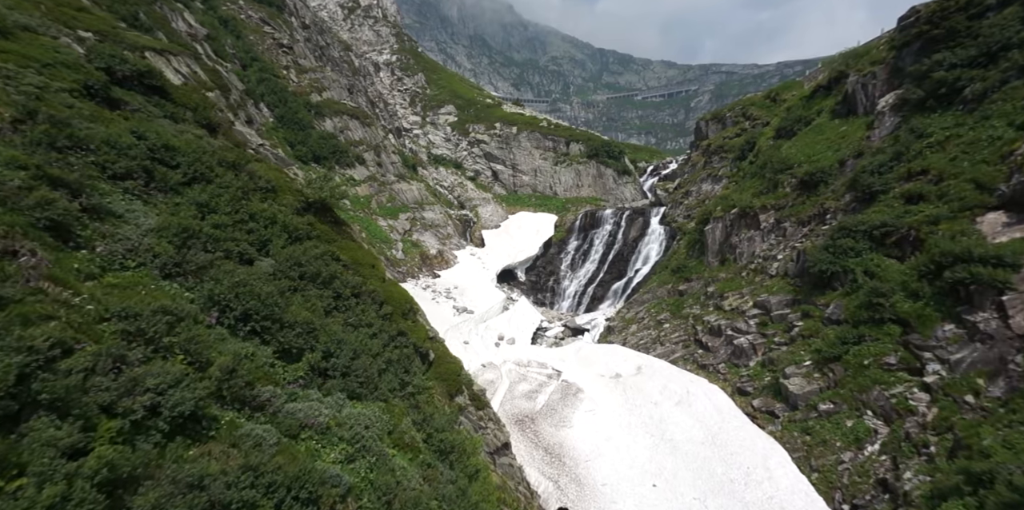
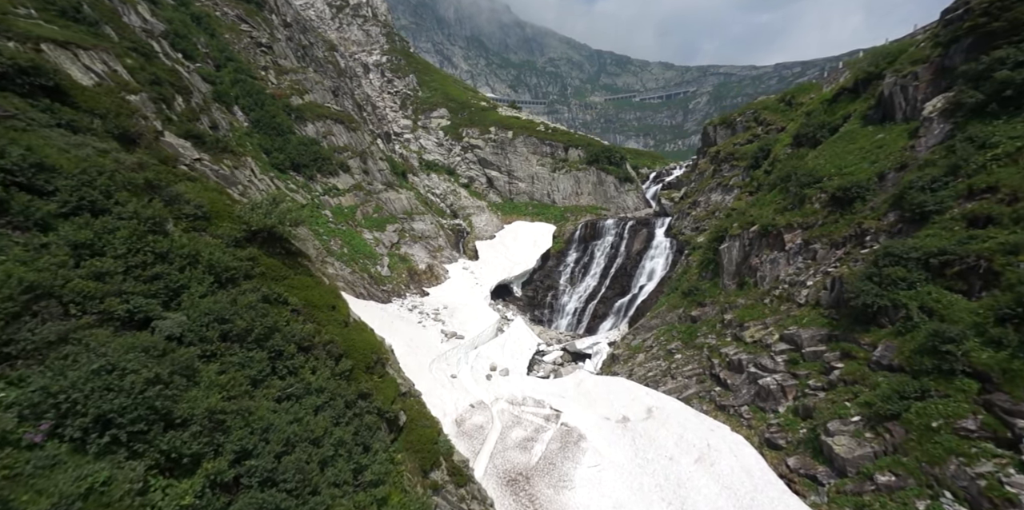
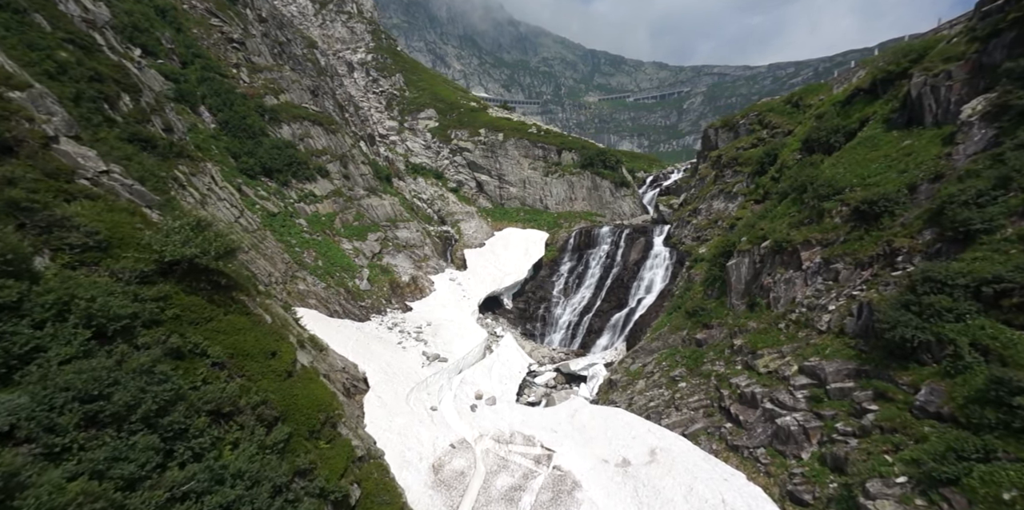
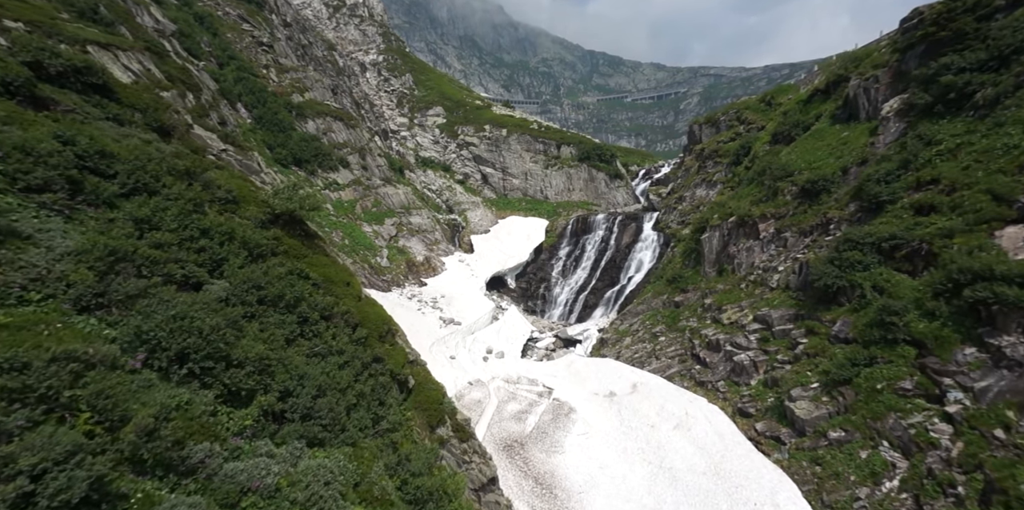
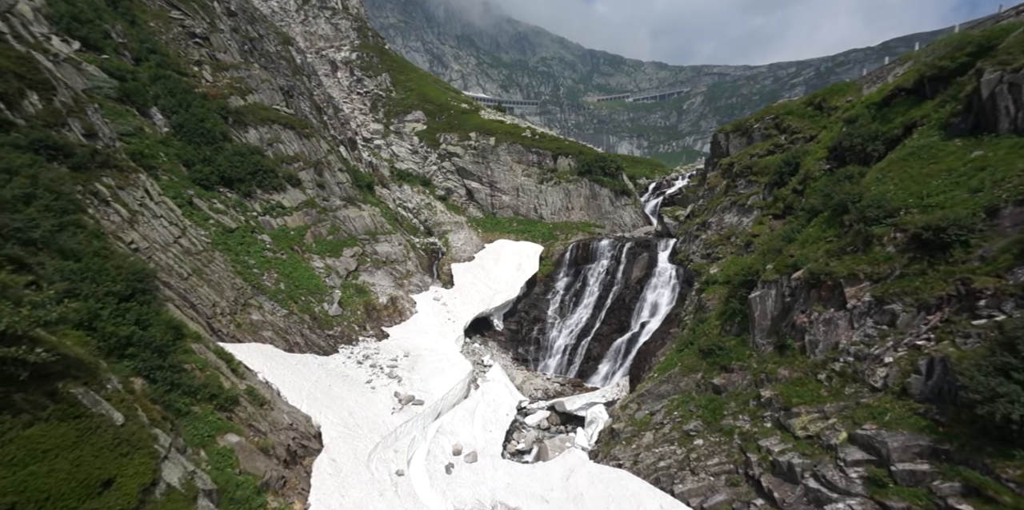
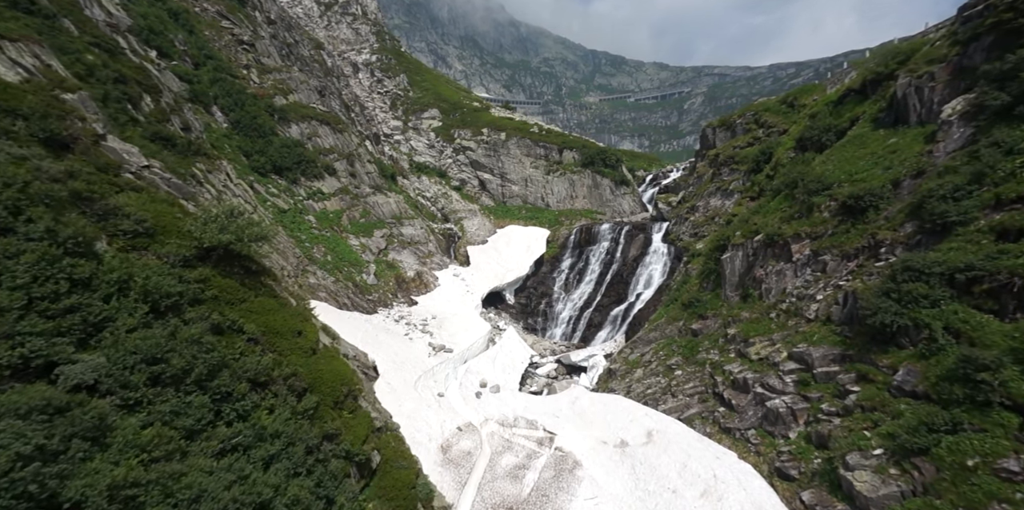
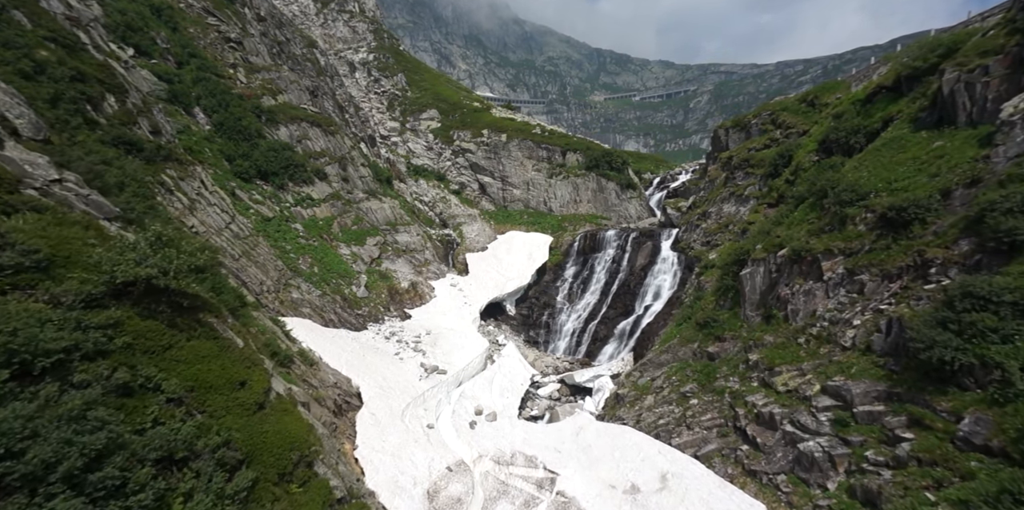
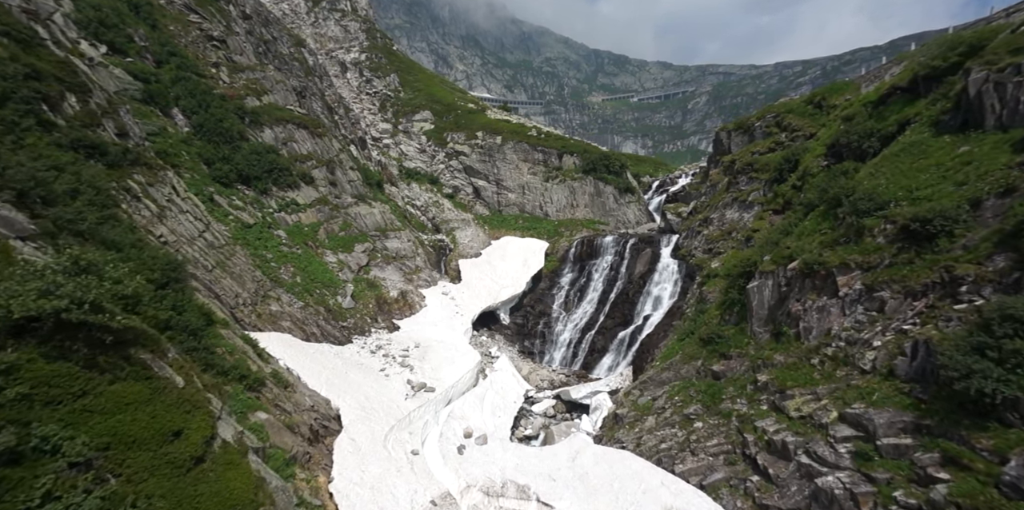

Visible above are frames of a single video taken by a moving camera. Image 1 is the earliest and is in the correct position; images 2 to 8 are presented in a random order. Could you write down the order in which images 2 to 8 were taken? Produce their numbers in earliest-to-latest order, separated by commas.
4, 2, 6, 3, 7, 8, 5
